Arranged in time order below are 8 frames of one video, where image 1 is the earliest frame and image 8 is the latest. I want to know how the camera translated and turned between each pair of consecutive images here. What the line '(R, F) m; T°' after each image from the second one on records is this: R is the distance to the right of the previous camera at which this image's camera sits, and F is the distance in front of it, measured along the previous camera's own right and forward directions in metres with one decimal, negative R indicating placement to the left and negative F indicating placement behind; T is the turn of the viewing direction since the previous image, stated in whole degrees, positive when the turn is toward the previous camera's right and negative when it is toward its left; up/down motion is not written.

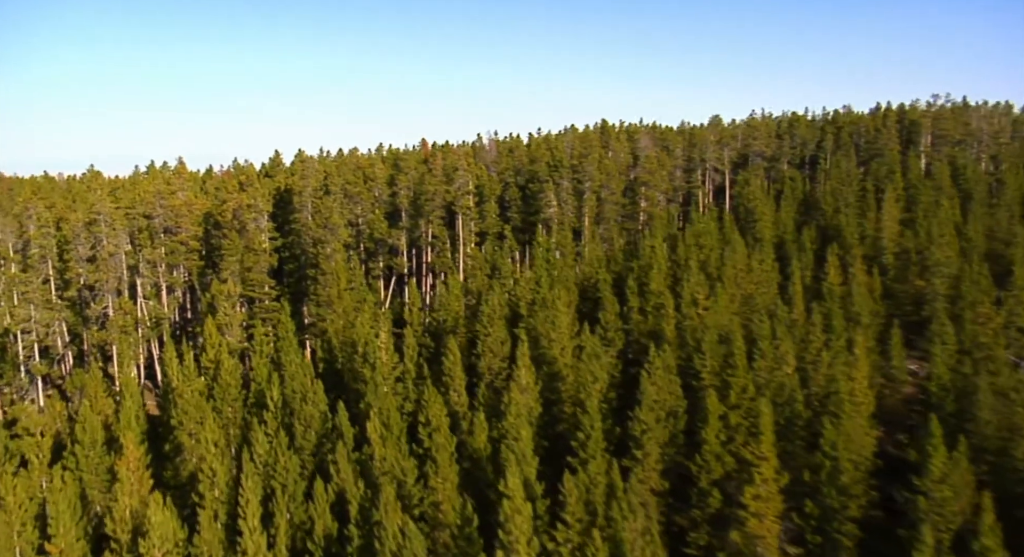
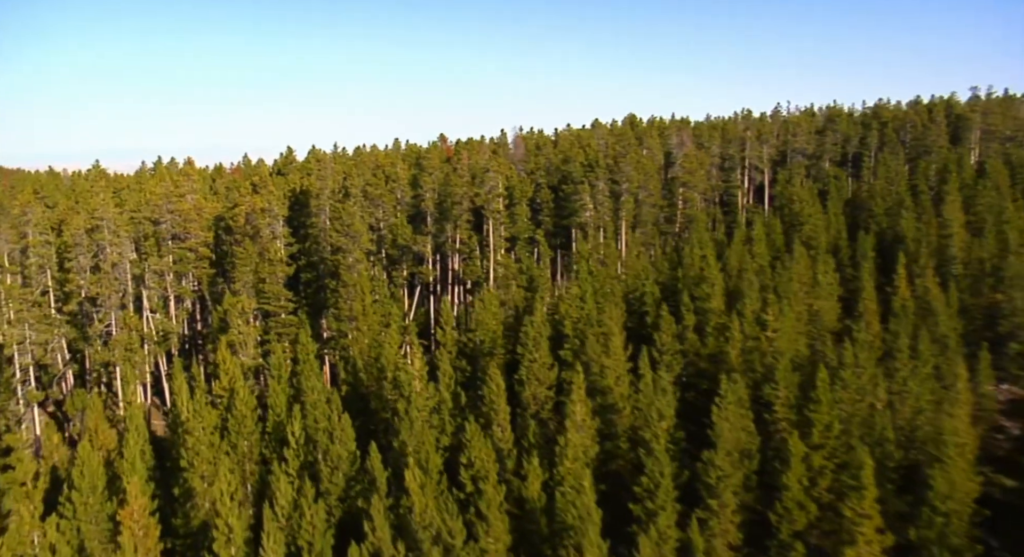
(-1.8, +4.4) m; 0°
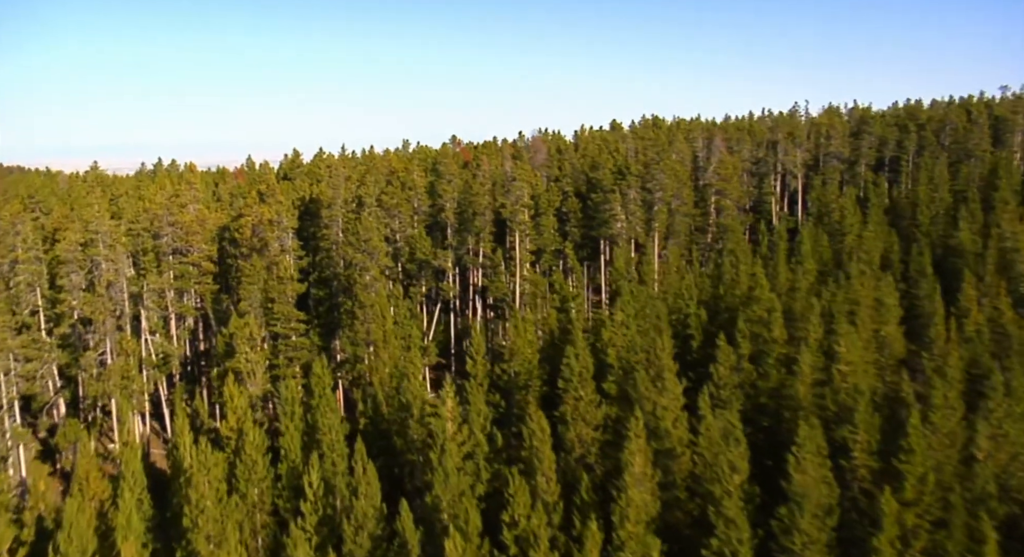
(-1.7, +4.1) m; 0°
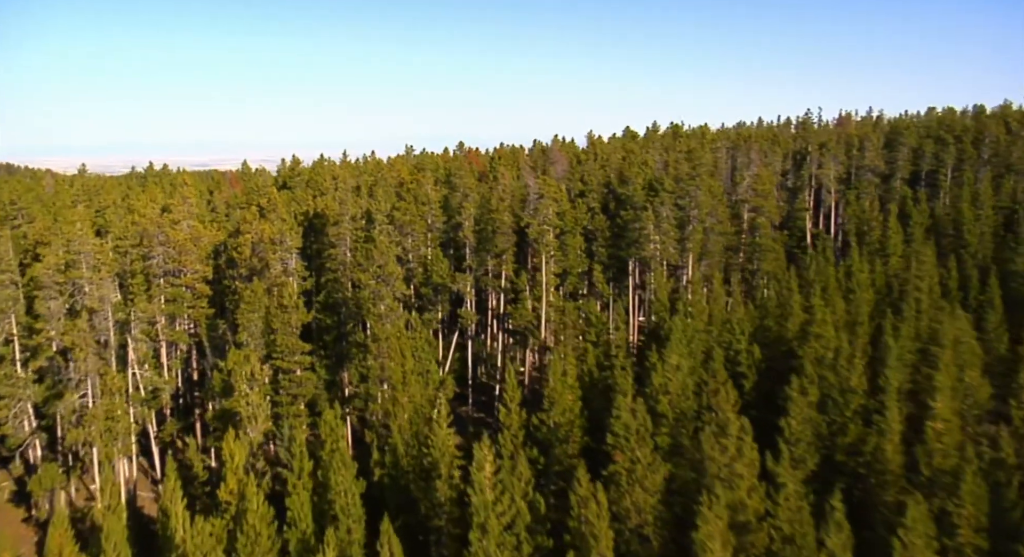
(-1.9, +4.6) m; +1°
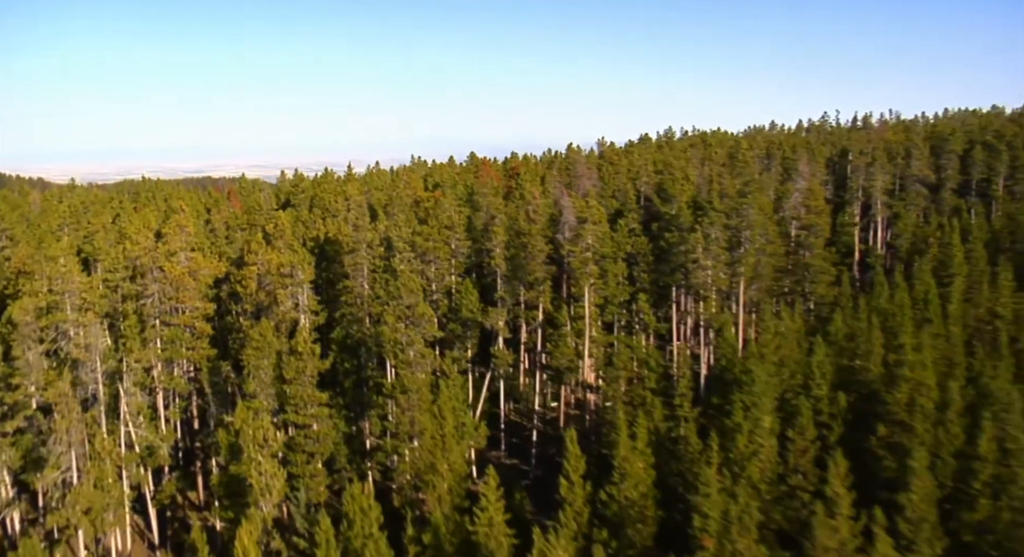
(-2.2, +5.2) m; 0°
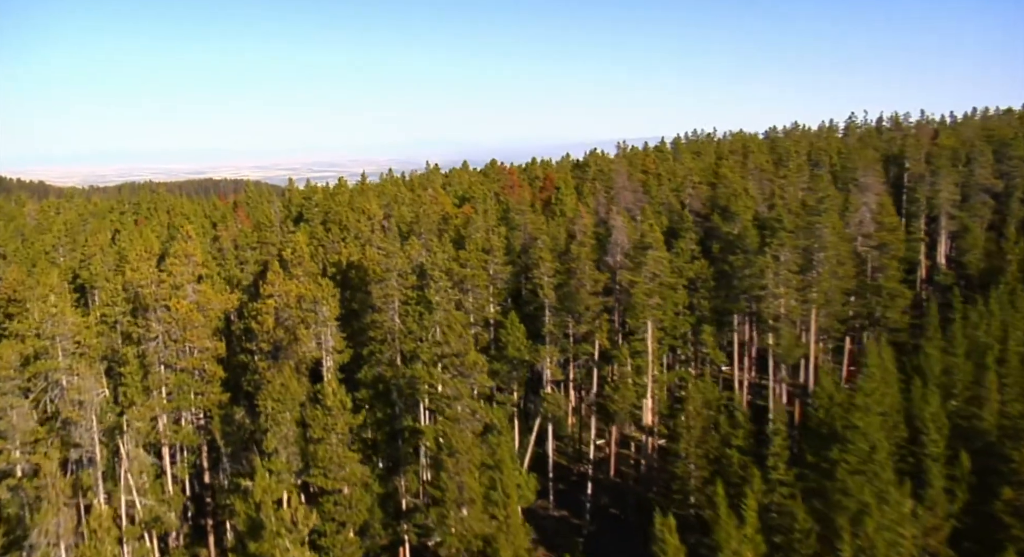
(-2.3, +5.1) m; 0°
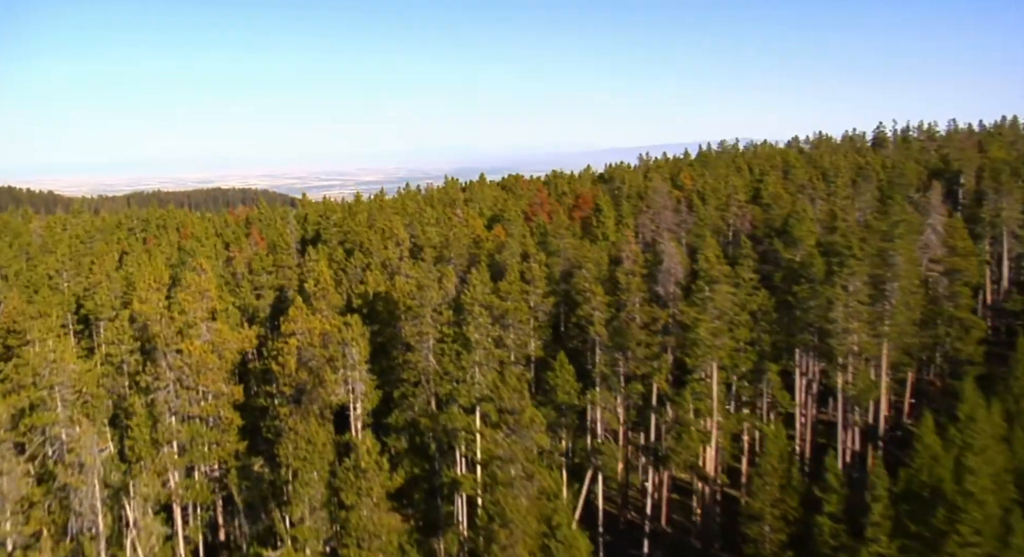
(-1.7, +3.8) m; 0°
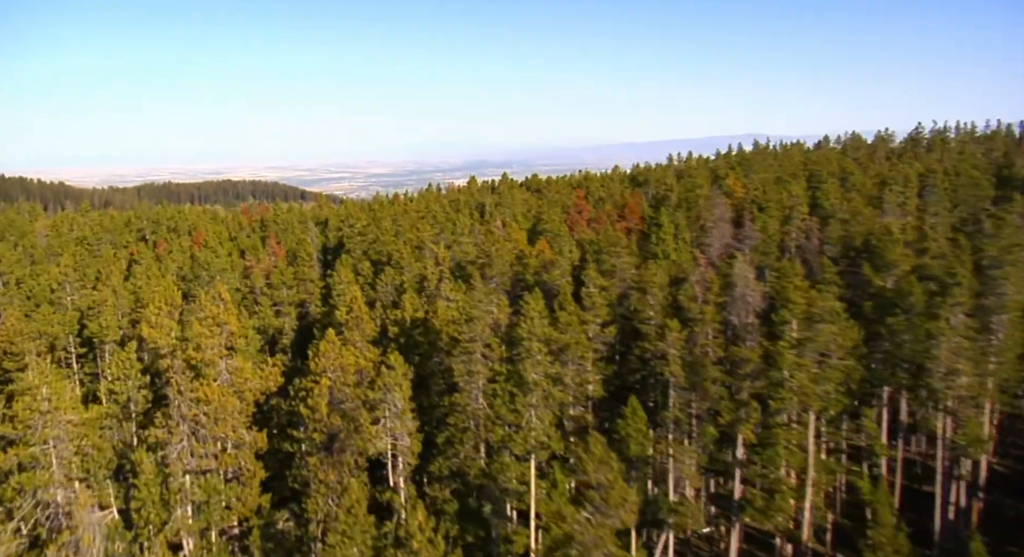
(-2.0, +4.6) m; -1°
